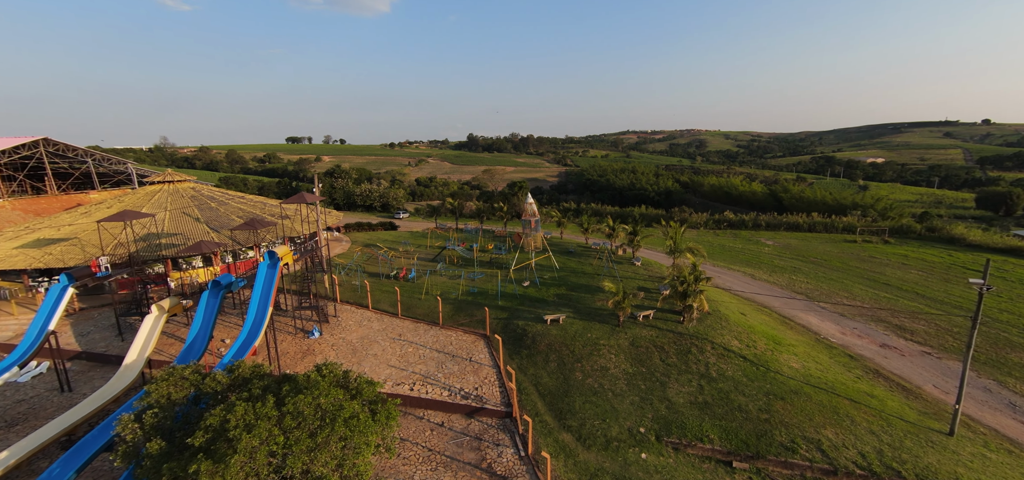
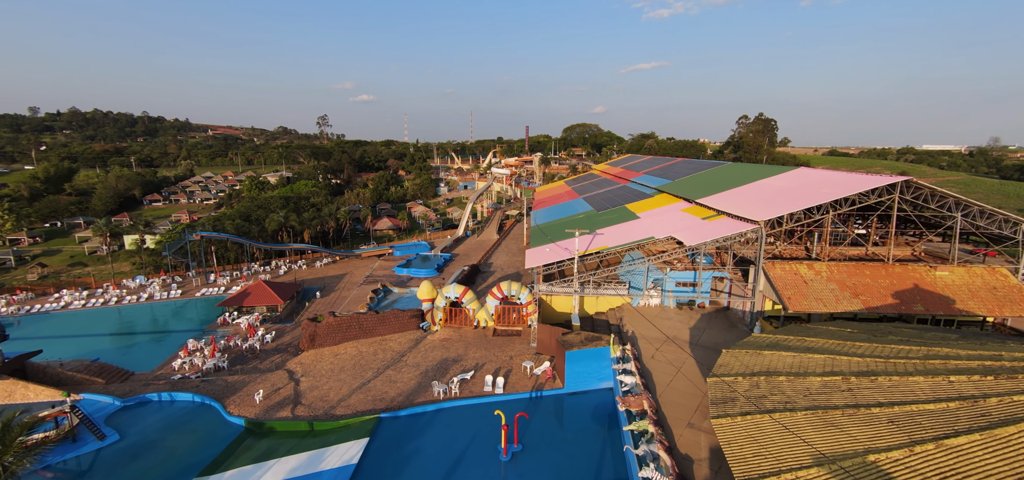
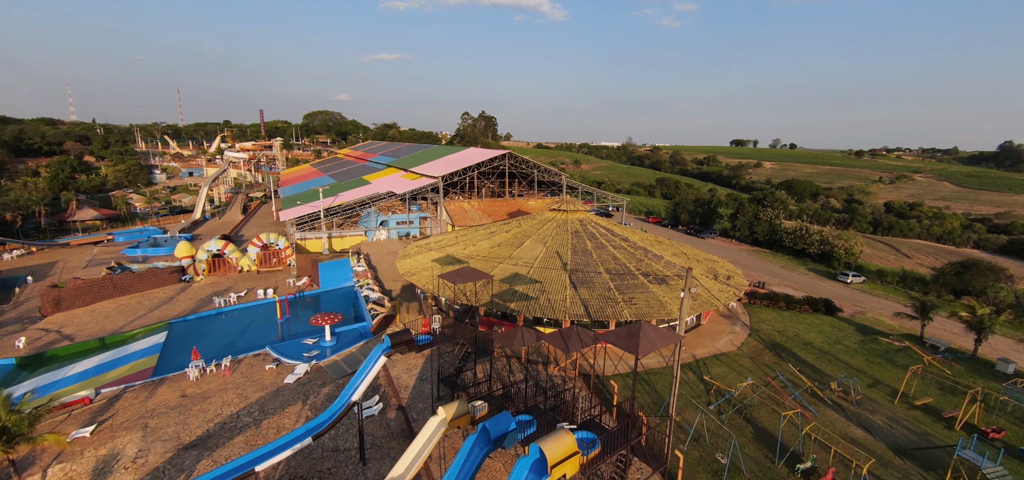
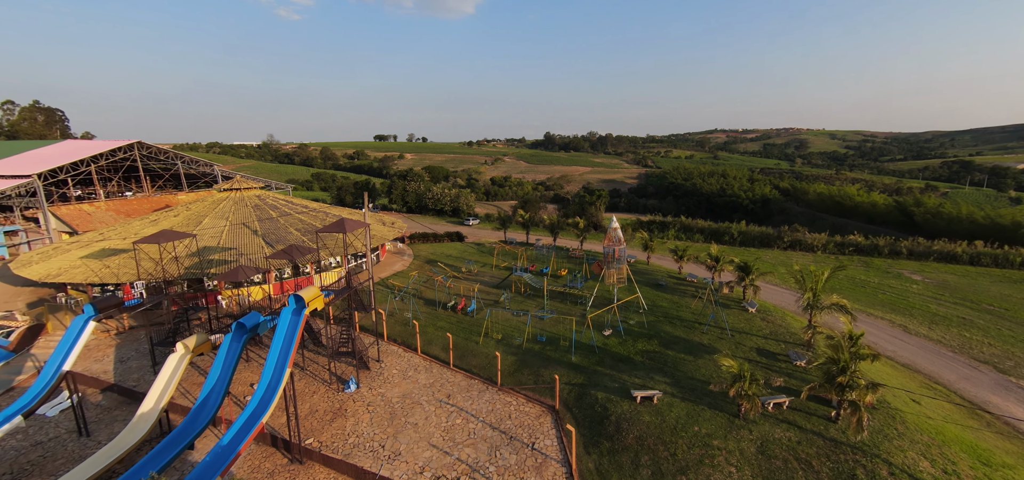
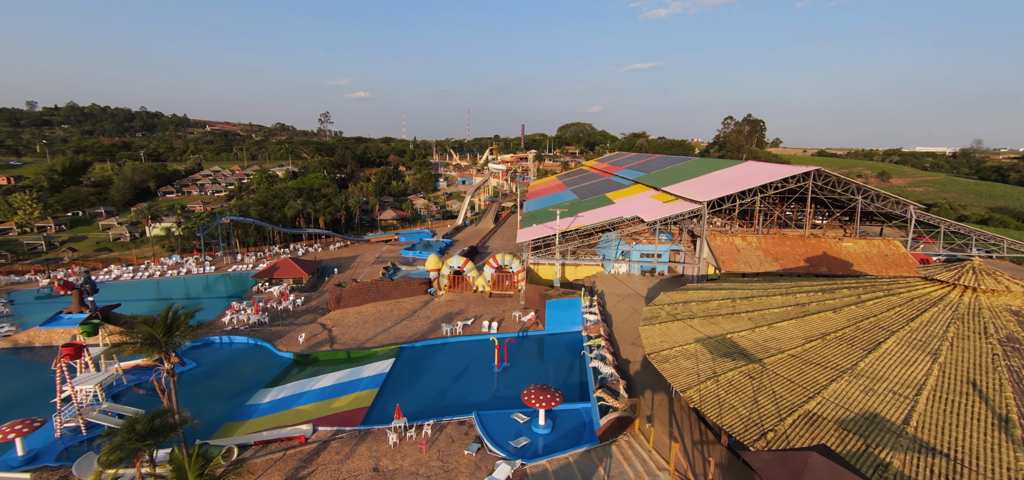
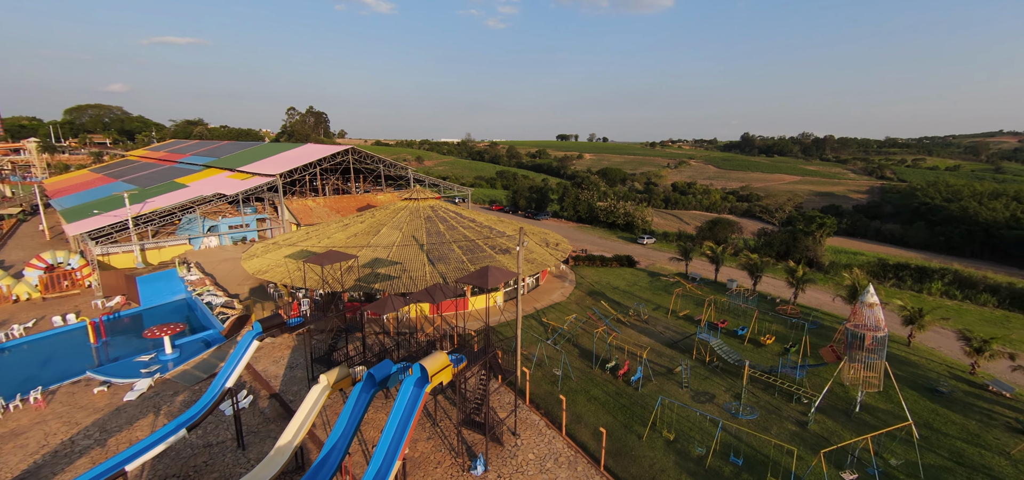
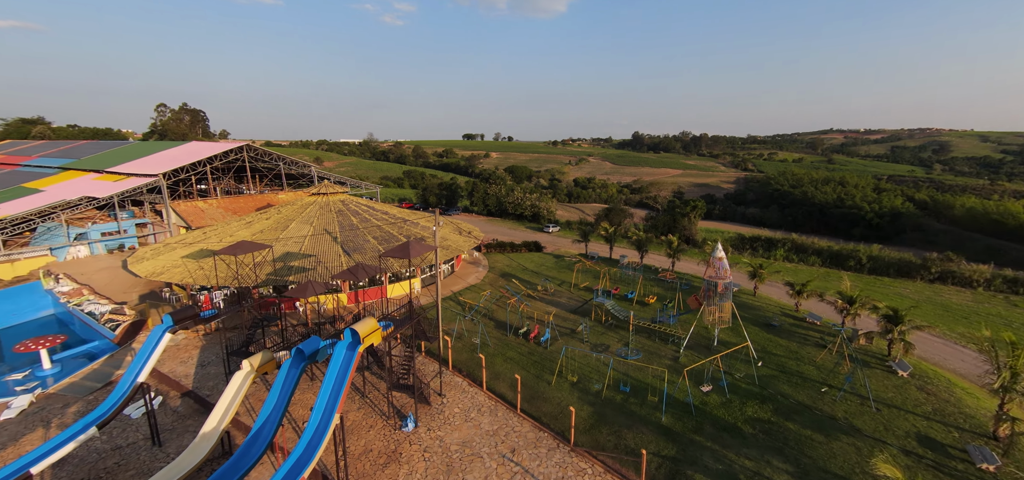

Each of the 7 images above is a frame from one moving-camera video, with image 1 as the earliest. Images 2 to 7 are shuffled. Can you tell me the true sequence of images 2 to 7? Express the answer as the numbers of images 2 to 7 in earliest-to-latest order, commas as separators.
4, 7, 6, 3, 5, 2
